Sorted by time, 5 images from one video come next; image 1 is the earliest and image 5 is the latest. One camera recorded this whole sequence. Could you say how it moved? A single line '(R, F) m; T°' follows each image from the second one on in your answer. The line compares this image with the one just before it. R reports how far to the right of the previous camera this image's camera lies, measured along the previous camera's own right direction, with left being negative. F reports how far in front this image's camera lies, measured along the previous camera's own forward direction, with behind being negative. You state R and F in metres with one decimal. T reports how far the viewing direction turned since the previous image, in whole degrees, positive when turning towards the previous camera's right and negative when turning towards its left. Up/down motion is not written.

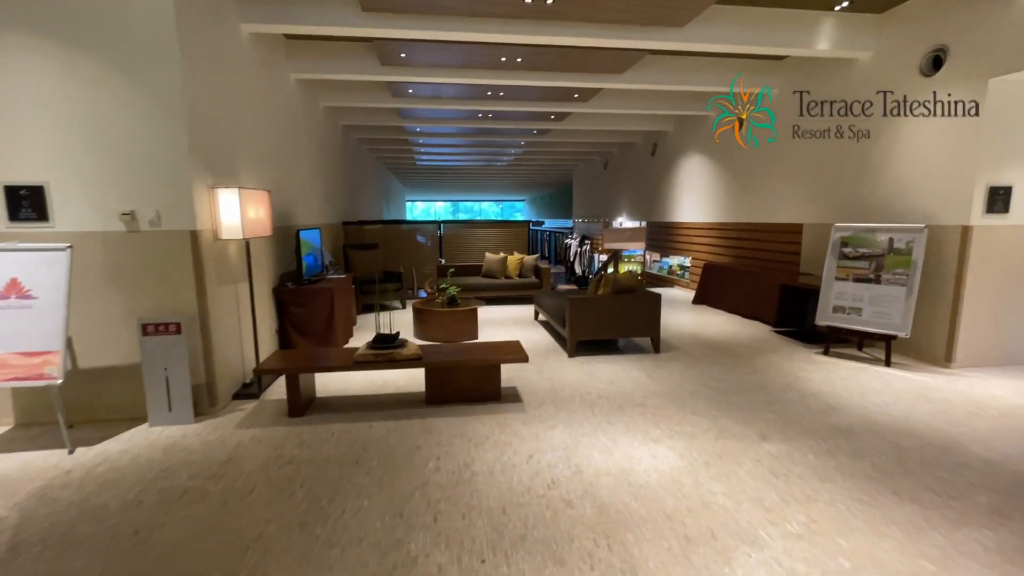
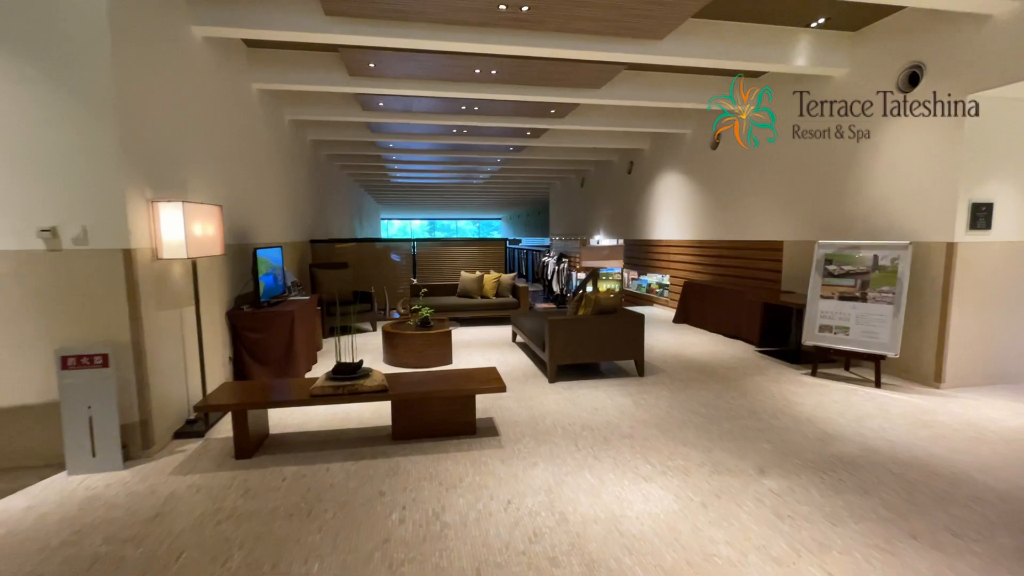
(0.0, +0.3) m; +3°
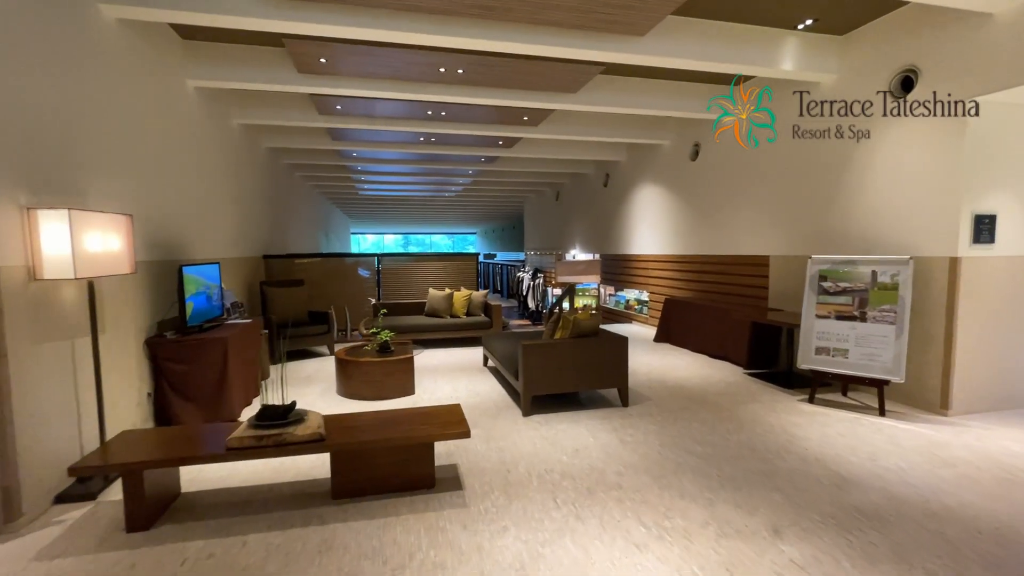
(+0.1, +0.5) m; +3°
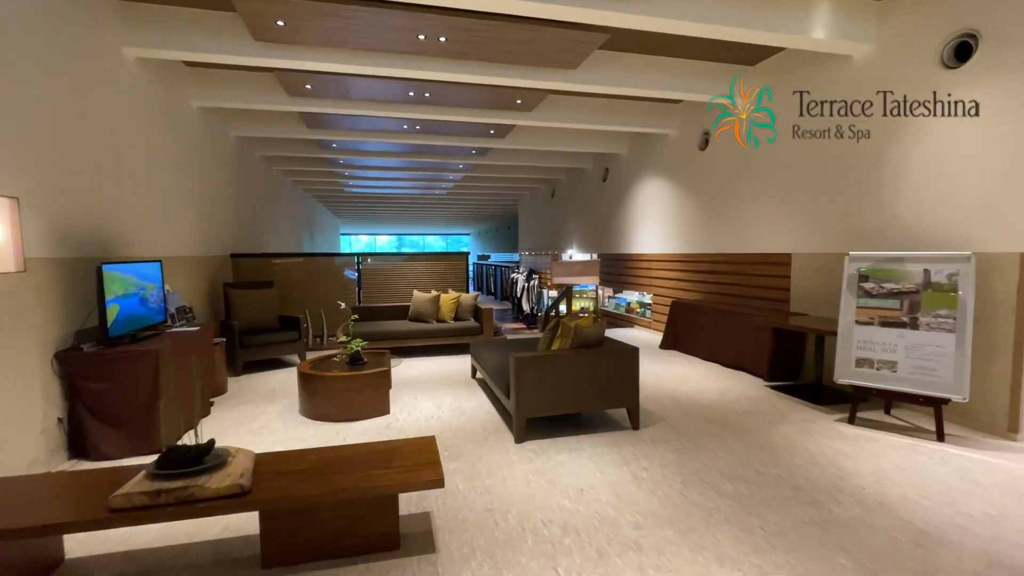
(0.0, +0.6) m; +1°
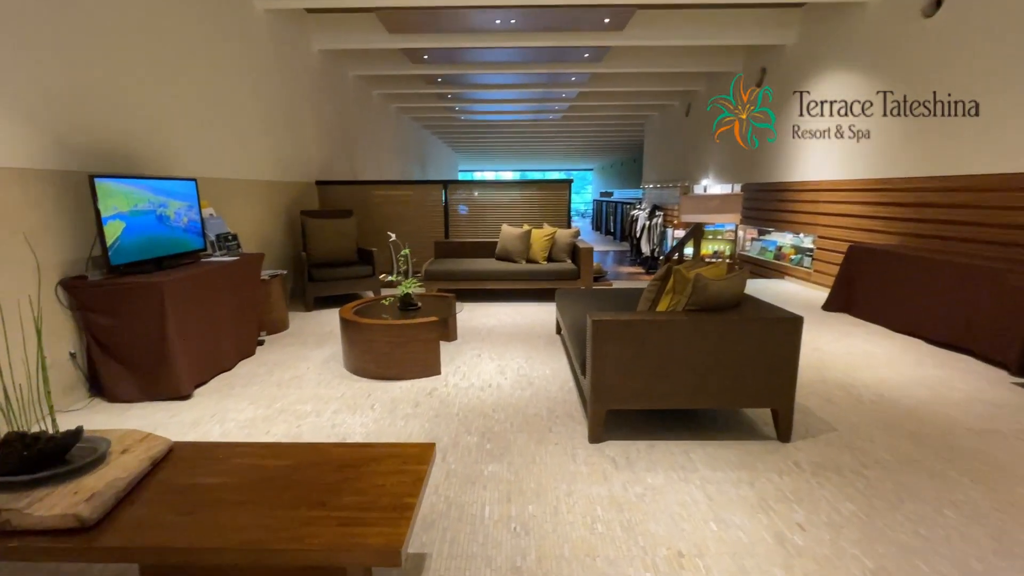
(+0.2, +1.2) m; -15°
